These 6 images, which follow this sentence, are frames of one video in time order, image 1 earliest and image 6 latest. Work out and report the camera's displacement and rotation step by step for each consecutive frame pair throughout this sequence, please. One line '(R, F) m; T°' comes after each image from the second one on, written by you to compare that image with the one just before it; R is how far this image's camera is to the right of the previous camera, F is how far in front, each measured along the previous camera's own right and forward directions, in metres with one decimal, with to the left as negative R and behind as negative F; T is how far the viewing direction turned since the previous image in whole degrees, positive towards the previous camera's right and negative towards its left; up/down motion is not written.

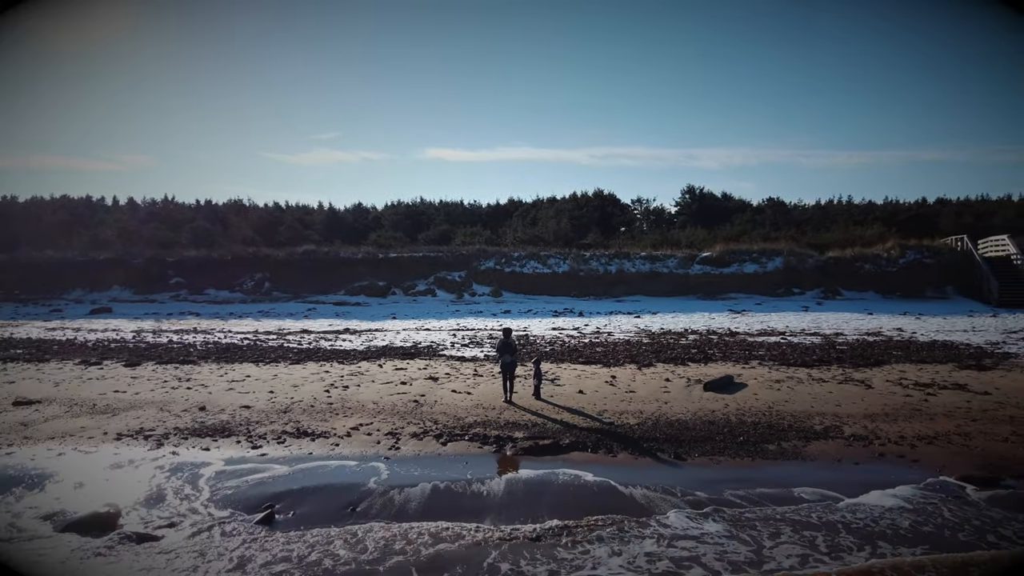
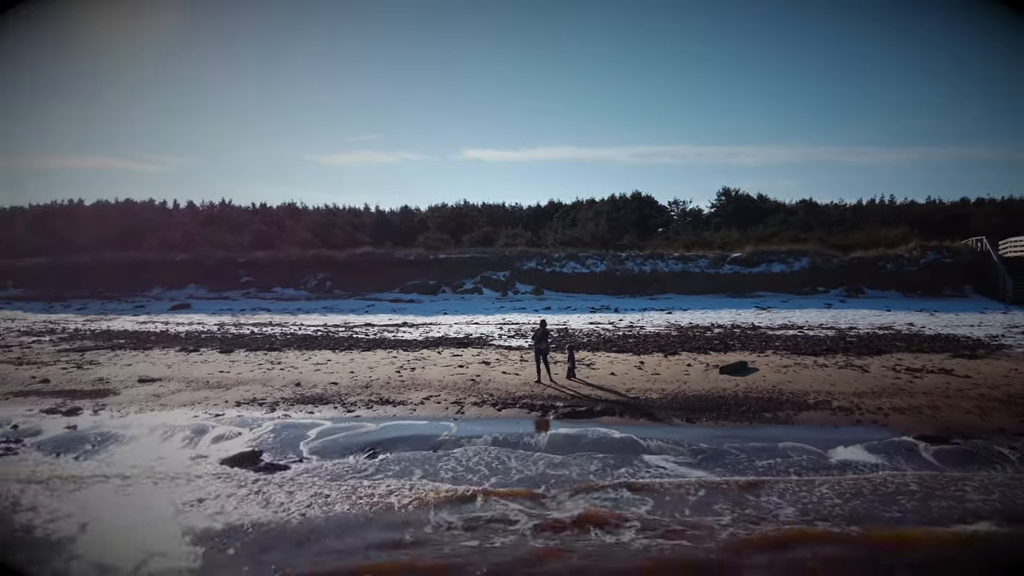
(-0.1, -2.0) m; -4°
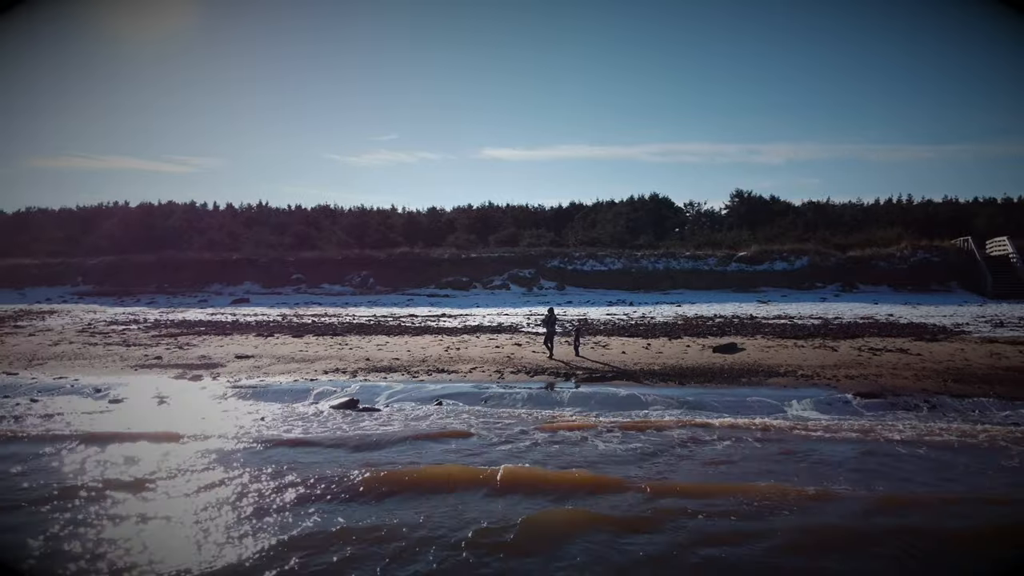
(-0.2, -2.8) m; -2°
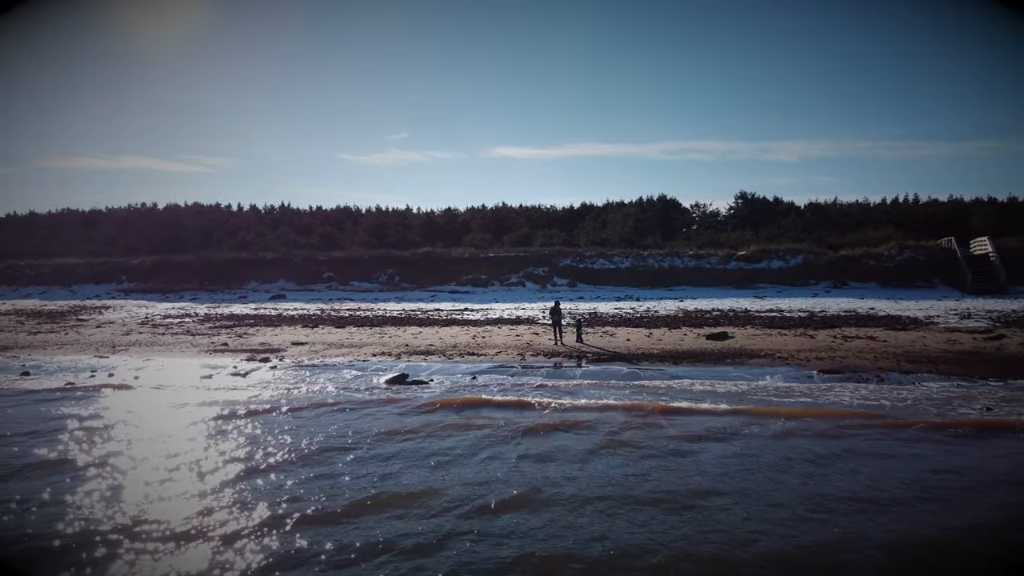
(-0.3, -2.4) m; -1°
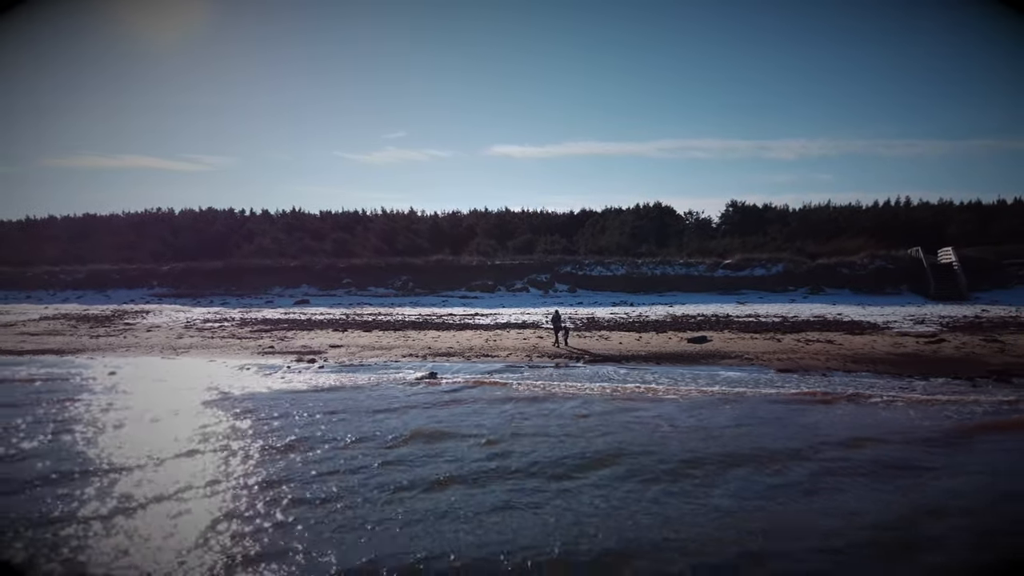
(-0.3, -2.8) m; 0°
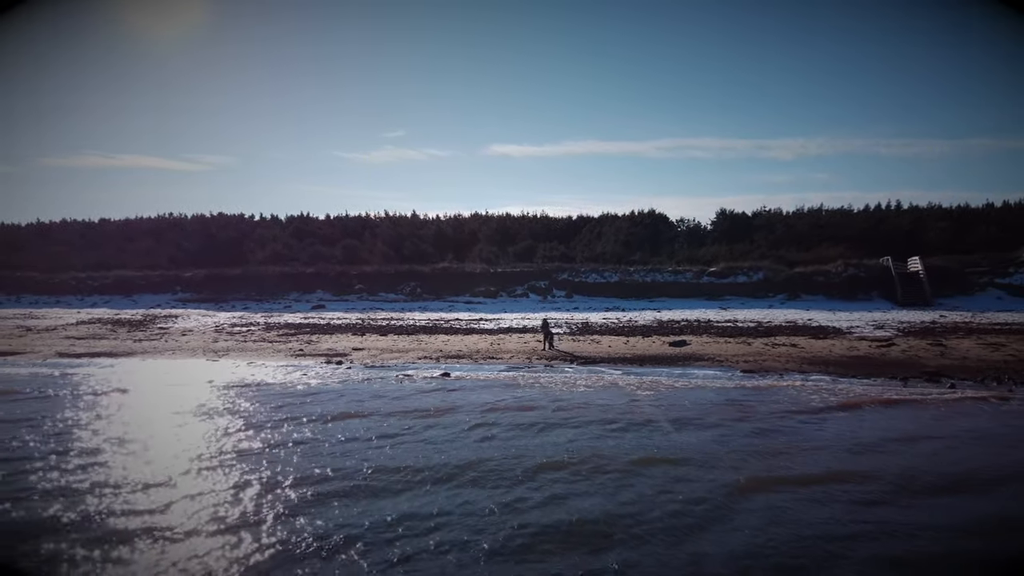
(-0.1, -2.7) m; 0°
